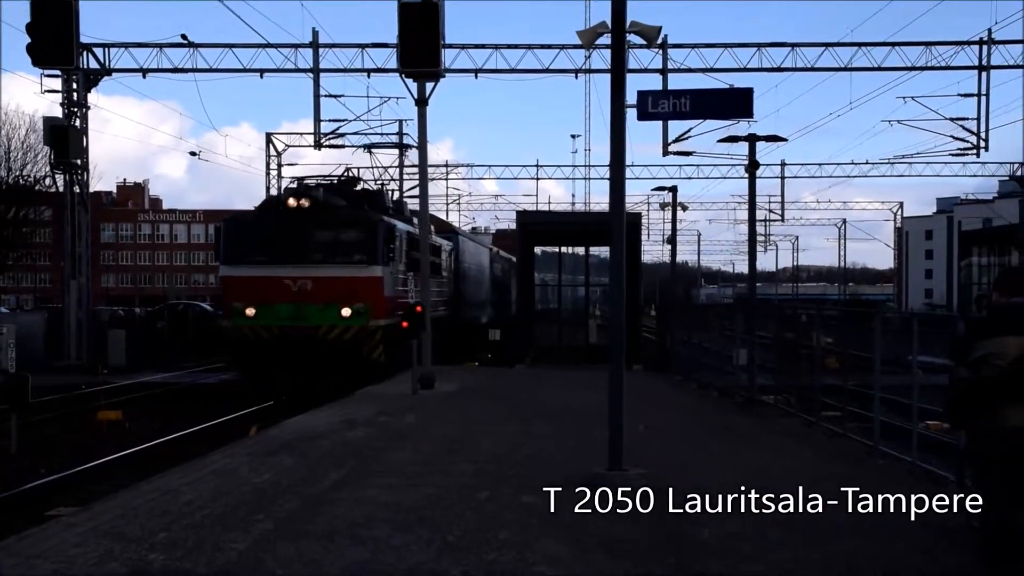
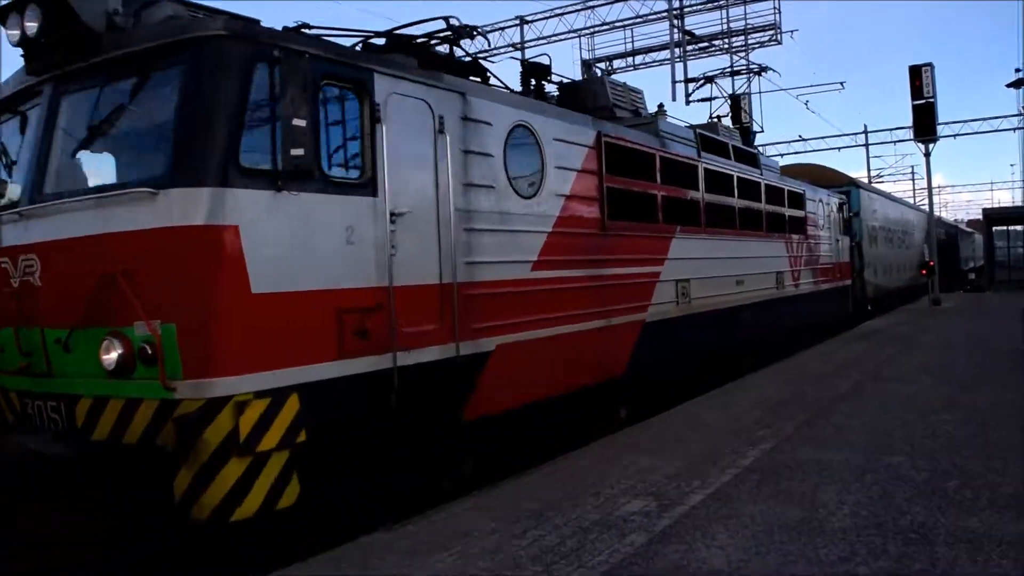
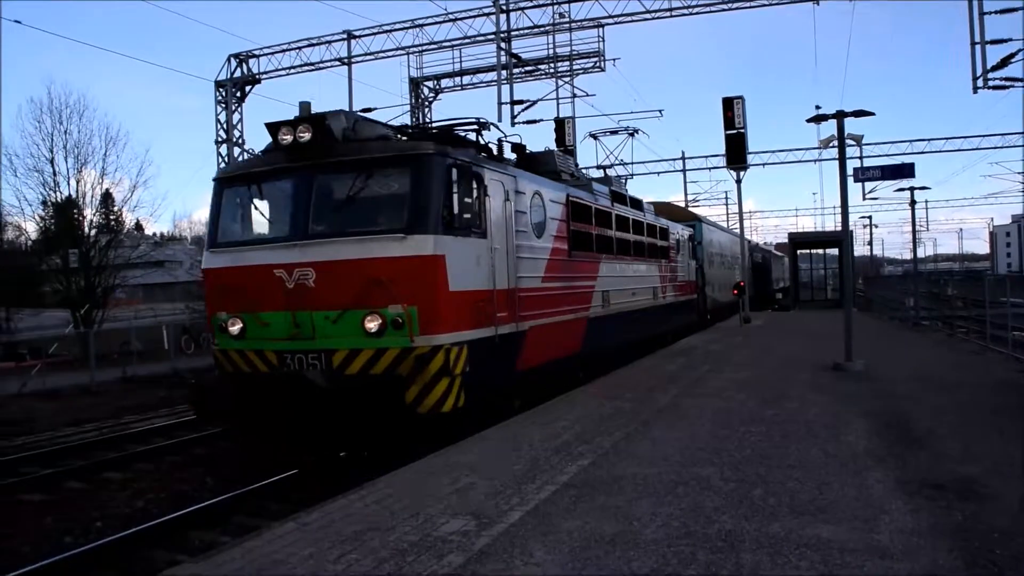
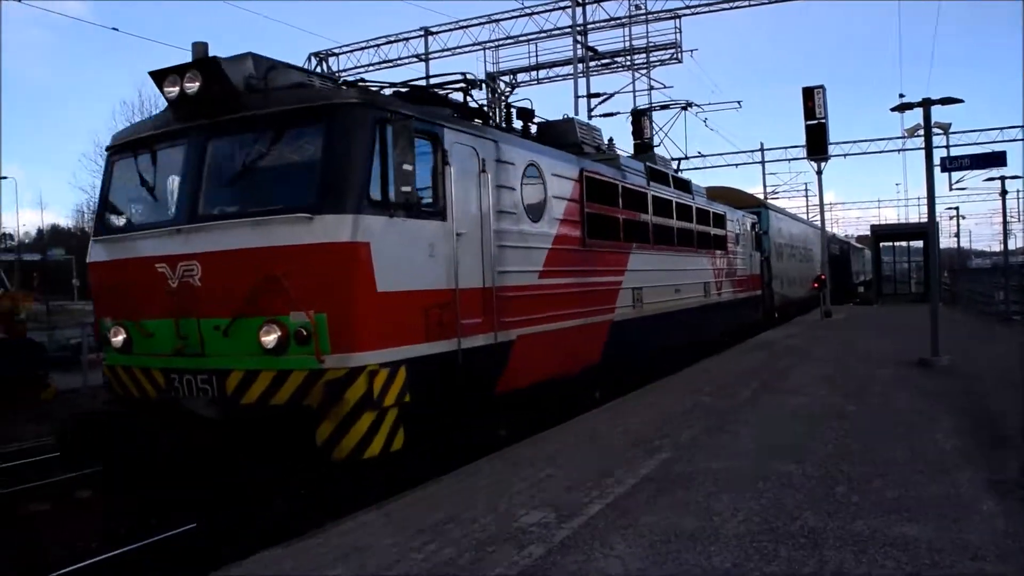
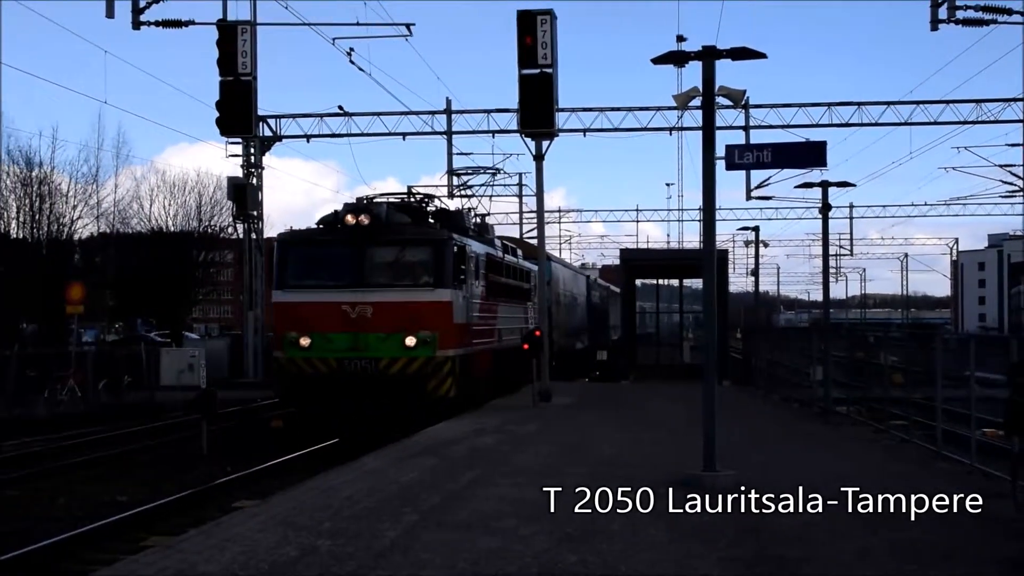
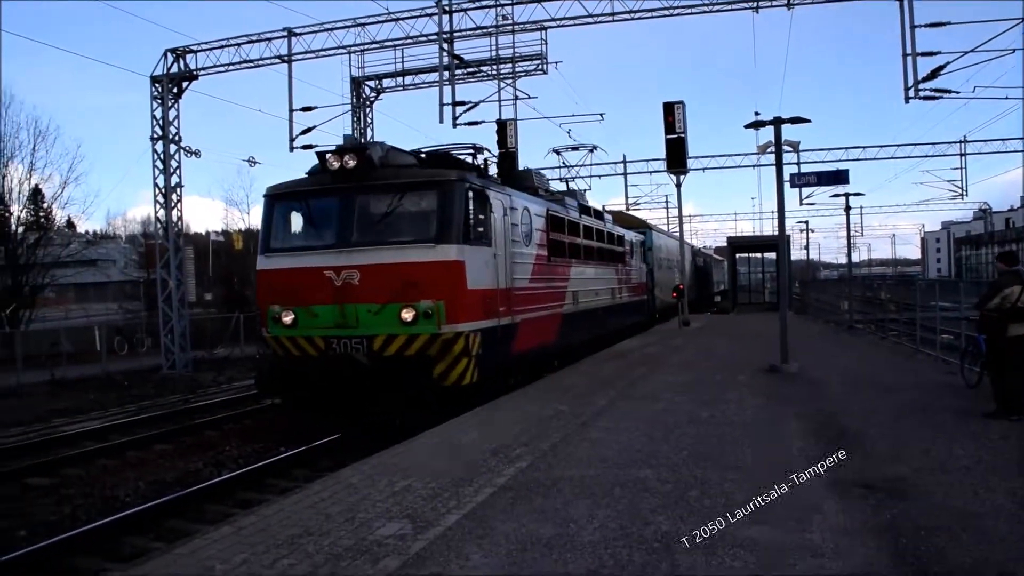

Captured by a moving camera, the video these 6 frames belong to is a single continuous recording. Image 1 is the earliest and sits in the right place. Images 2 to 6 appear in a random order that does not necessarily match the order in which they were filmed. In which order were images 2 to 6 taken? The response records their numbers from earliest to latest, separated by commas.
5, 6, 3, 4, 2
